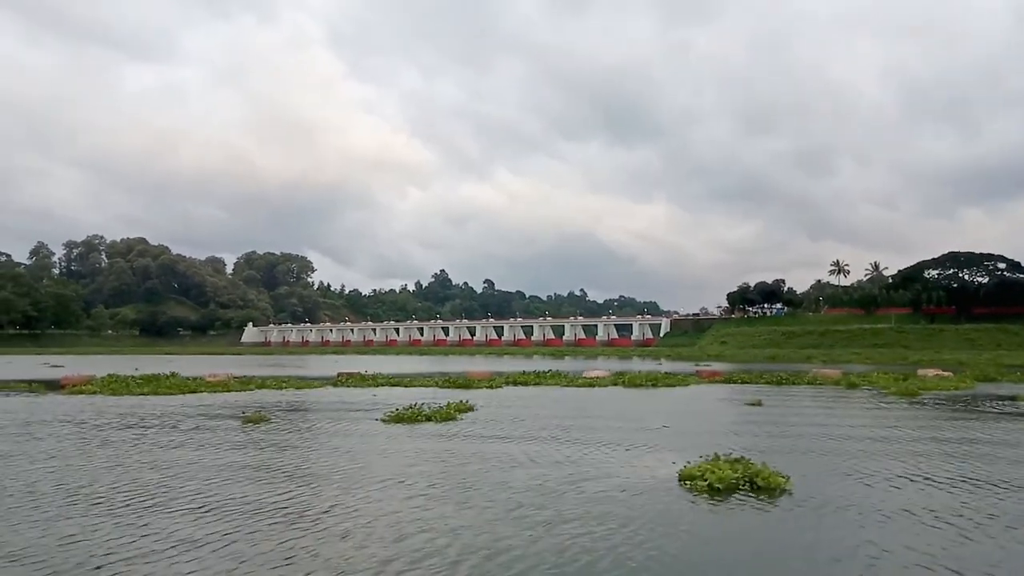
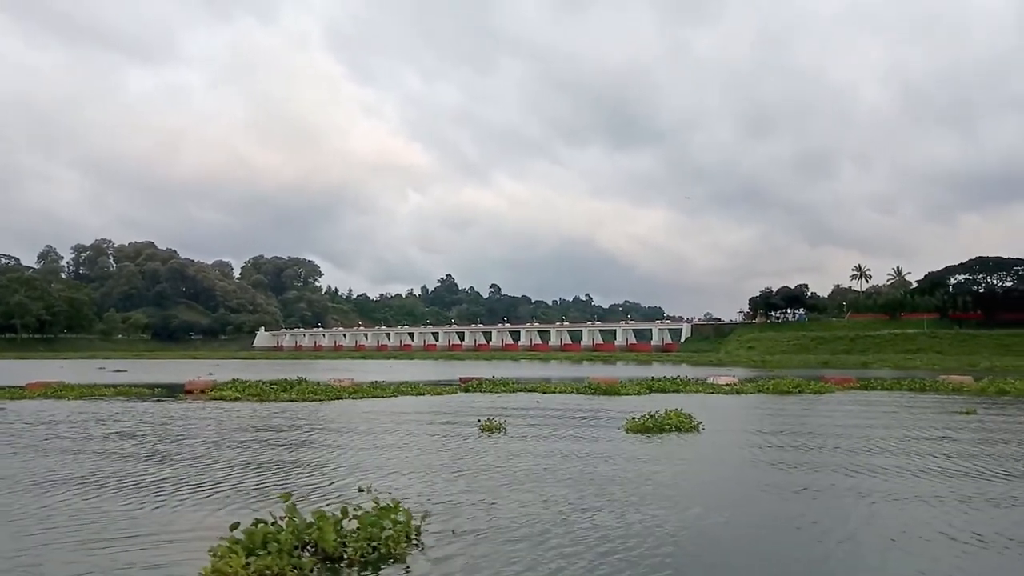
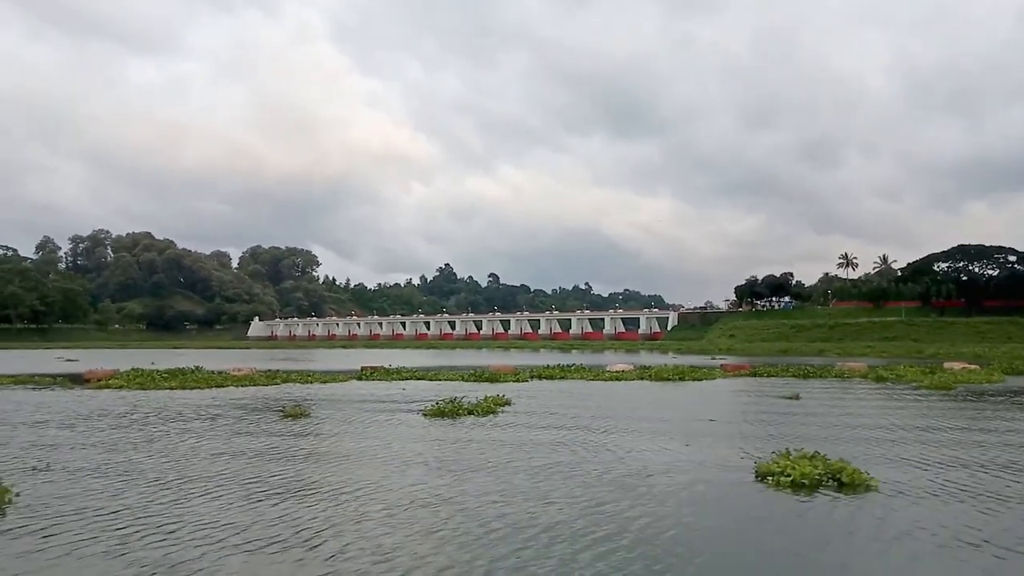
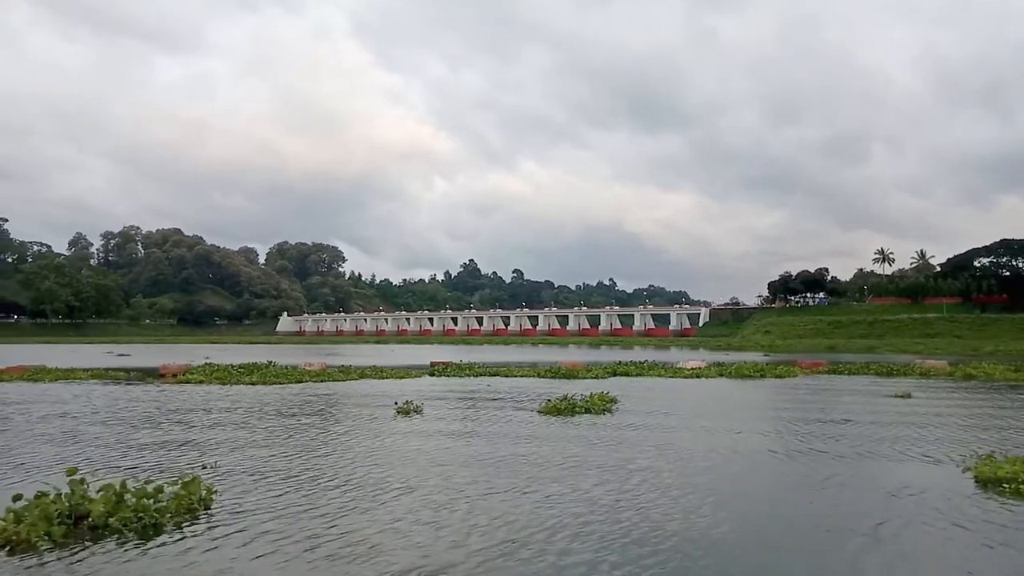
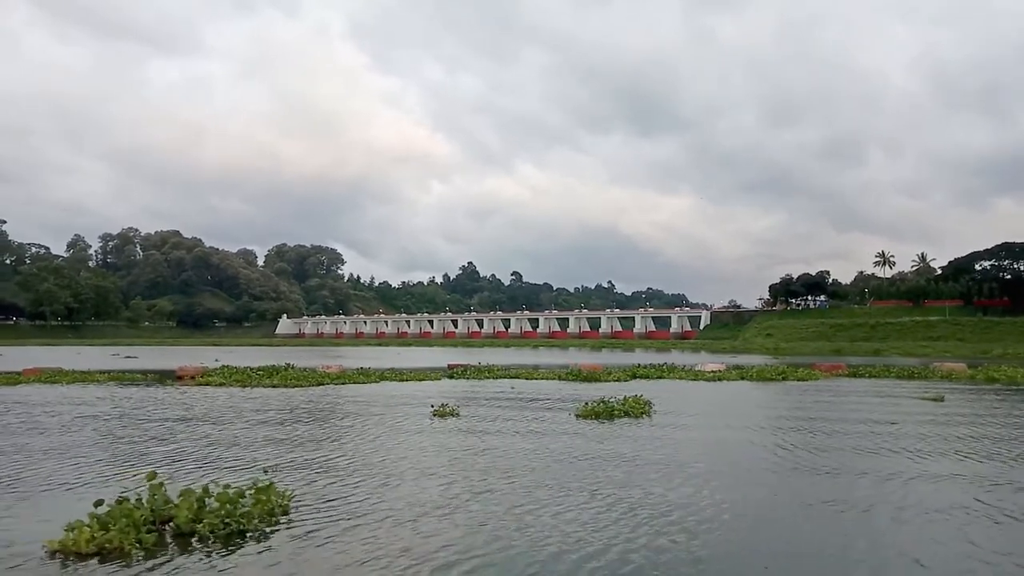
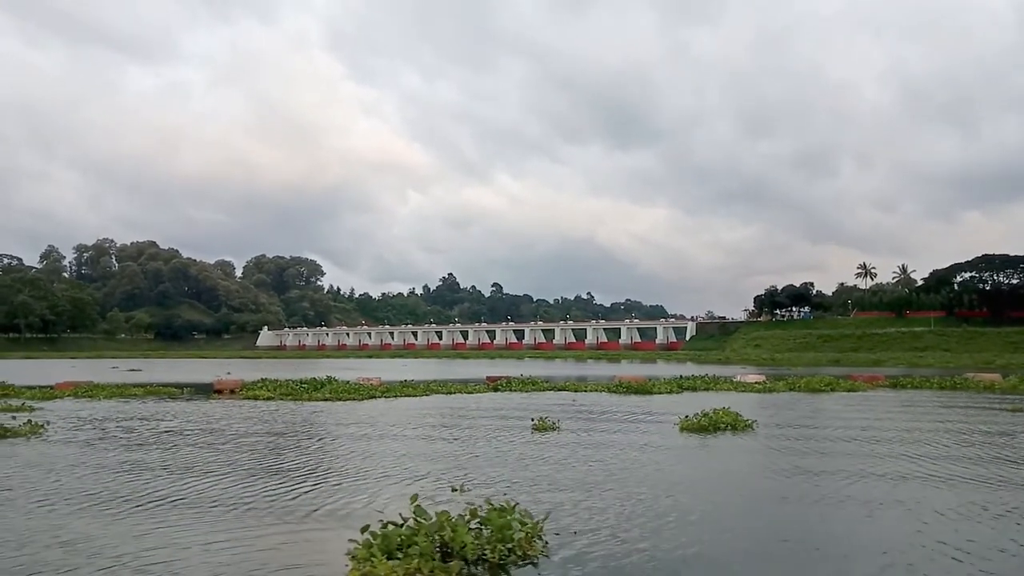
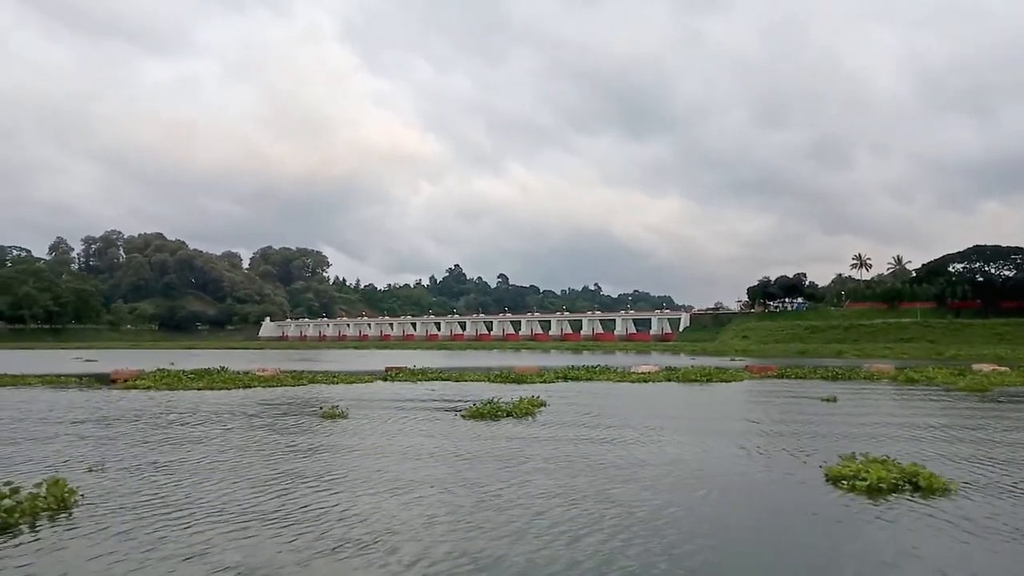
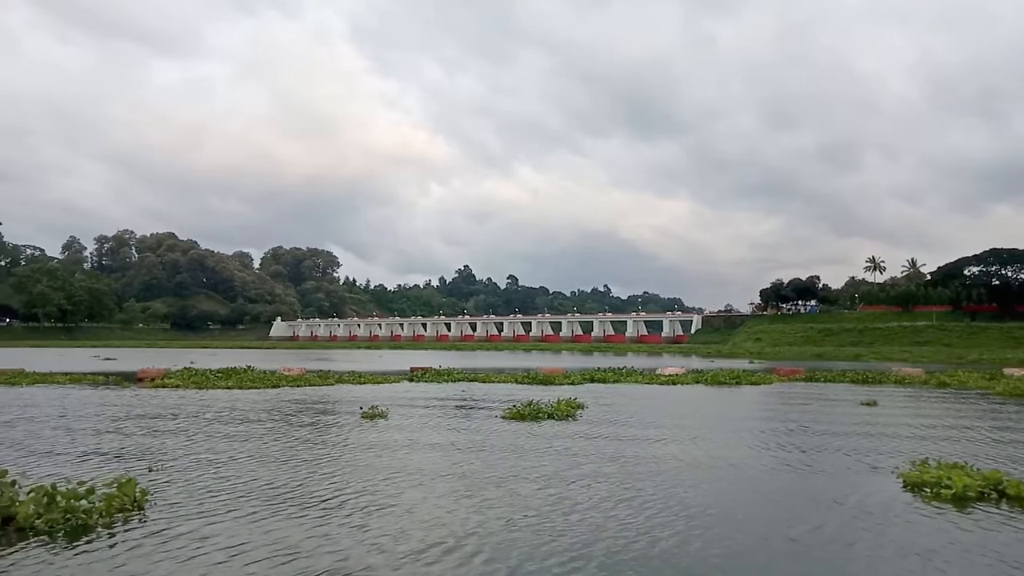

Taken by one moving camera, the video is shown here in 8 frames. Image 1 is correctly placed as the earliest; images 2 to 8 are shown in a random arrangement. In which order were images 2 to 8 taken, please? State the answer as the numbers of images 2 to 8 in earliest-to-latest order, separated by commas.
3, 7, 8, 4, 5, 2, 6
